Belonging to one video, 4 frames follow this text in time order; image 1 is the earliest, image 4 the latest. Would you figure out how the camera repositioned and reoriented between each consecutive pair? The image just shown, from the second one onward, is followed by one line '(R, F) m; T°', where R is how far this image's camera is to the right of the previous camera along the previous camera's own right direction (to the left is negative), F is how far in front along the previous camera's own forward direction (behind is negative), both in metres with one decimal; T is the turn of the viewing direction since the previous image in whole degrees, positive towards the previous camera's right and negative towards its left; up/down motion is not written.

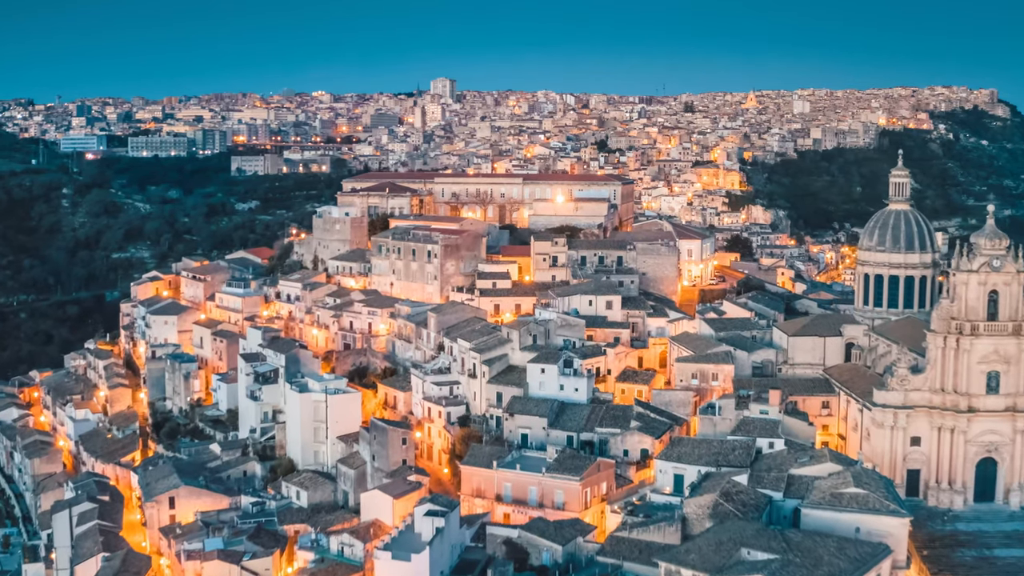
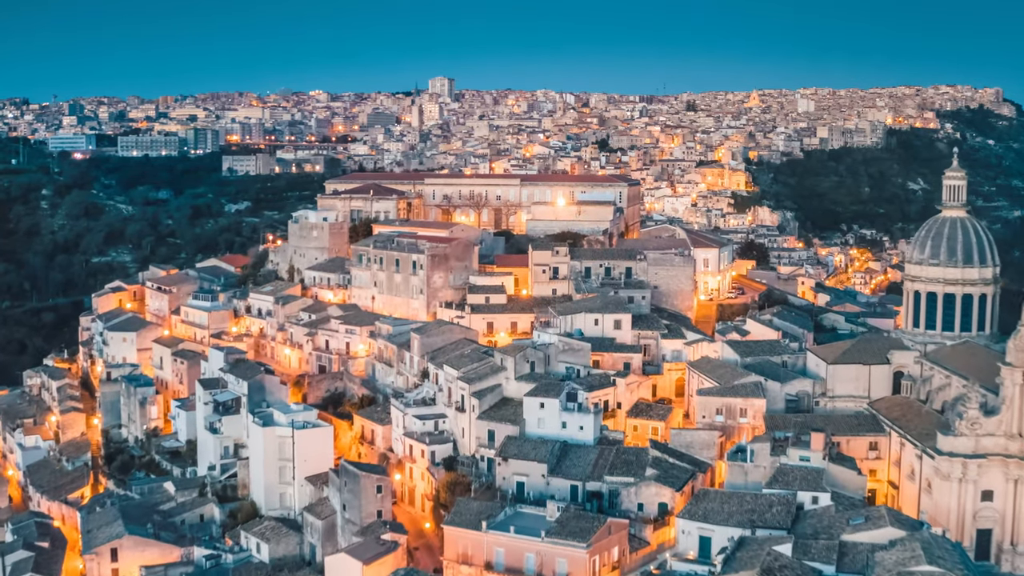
(+0.2, +4.8) m; 0°
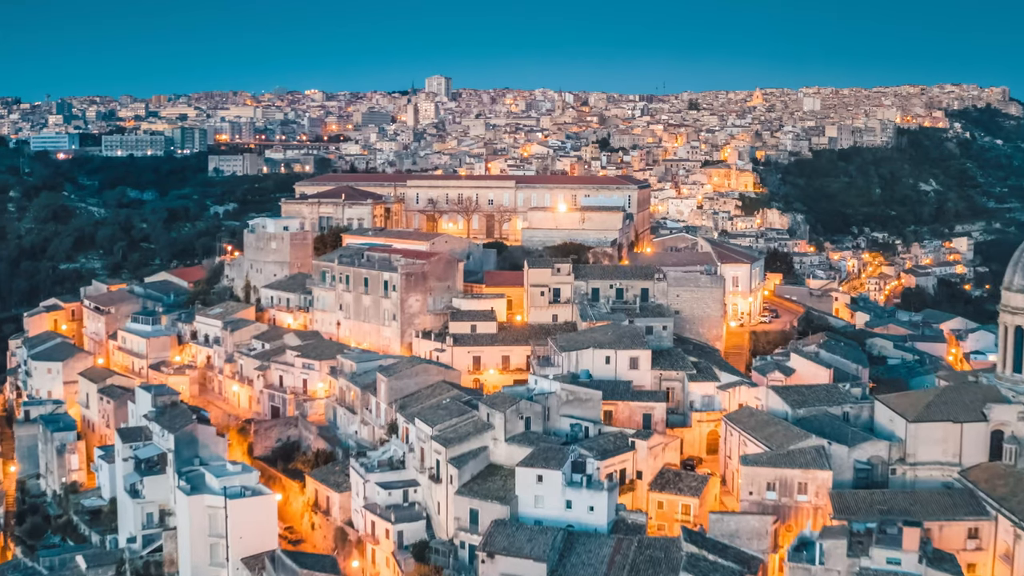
(+0.2, +6.7) m; 0°
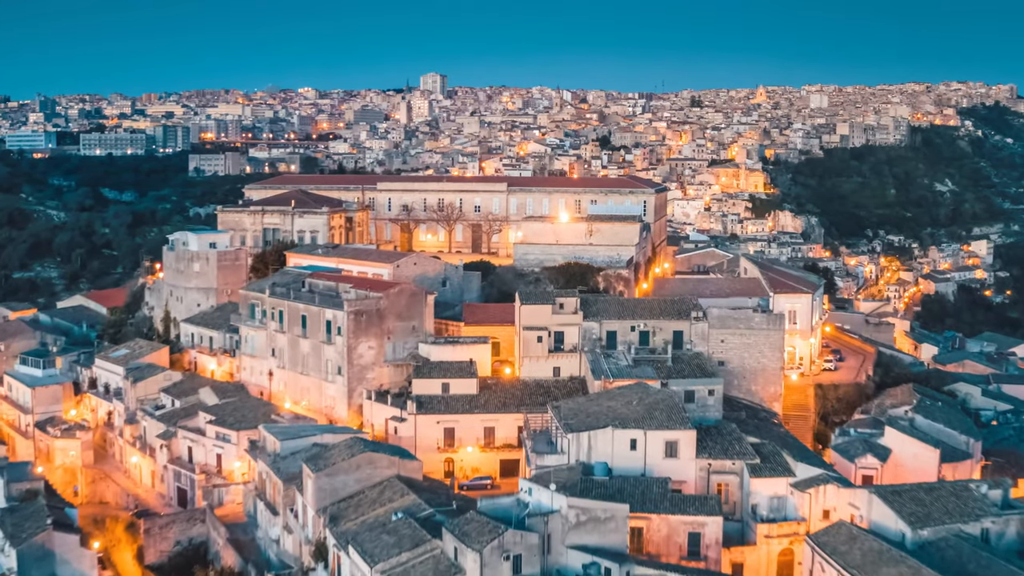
(+0.3, +8.3) m; 0°
